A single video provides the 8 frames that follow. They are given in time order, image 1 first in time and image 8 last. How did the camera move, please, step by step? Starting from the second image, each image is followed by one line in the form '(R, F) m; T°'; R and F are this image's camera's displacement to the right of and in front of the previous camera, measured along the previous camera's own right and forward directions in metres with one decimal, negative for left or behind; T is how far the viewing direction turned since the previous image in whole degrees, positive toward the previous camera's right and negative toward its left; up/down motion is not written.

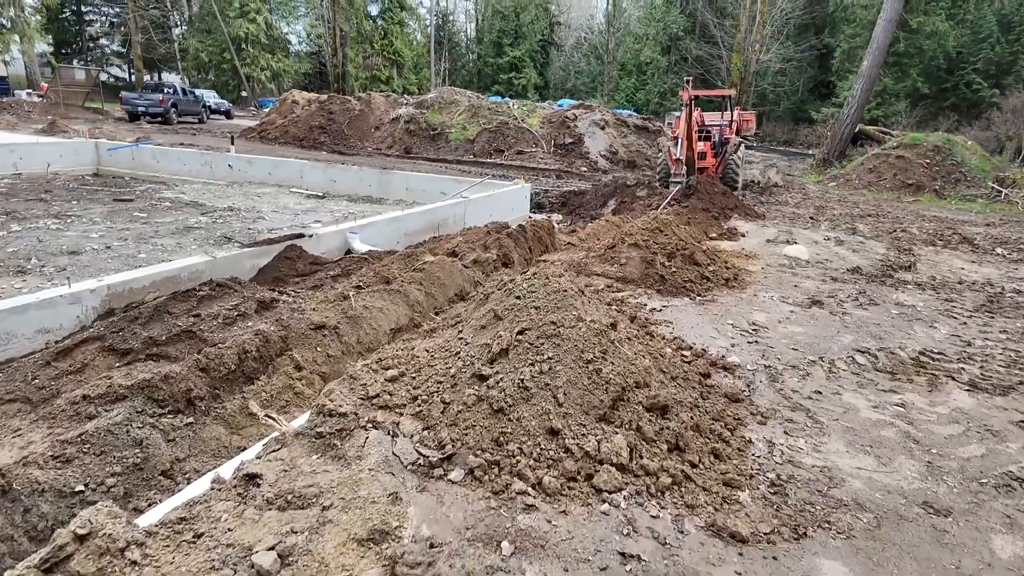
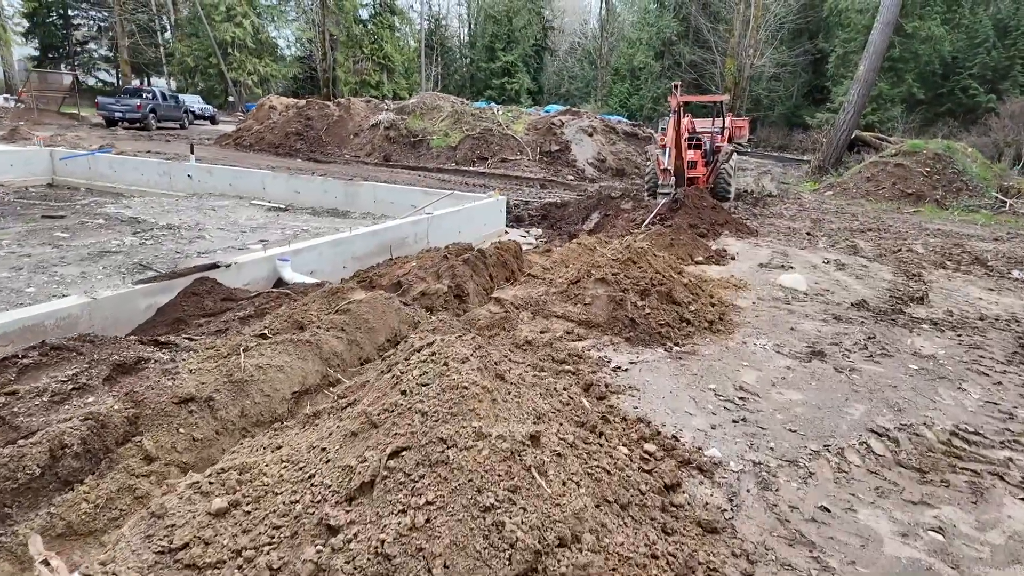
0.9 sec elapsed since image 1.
(+0.4, +0.8) m; 0°
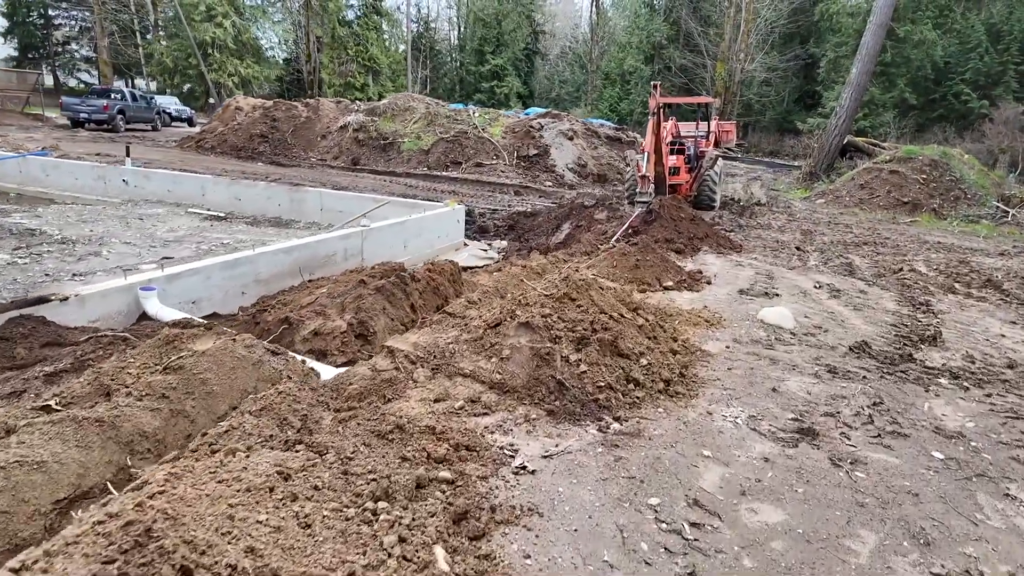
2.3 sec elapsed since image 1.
(+0.6, +1.1) m; +1°
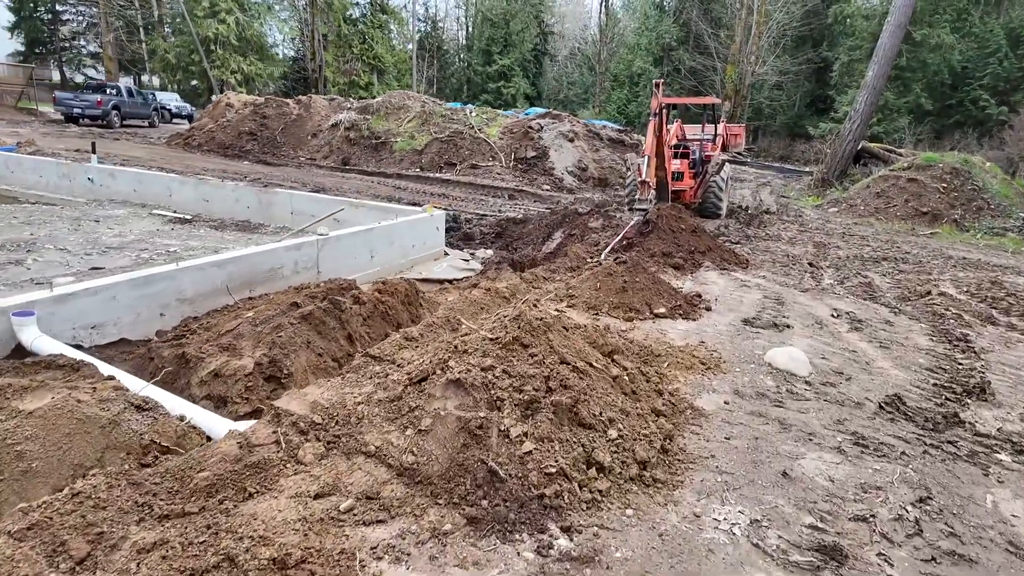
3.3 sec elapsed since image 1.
(+0.3, +0.8) m; -1°
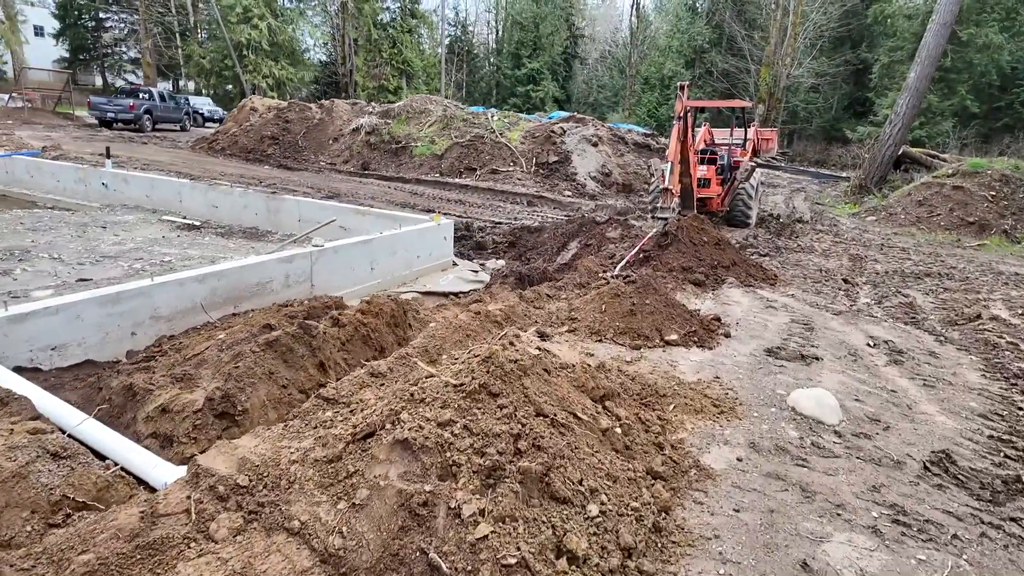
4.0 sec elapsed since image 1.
(+0.2, +0.4) m; -3°
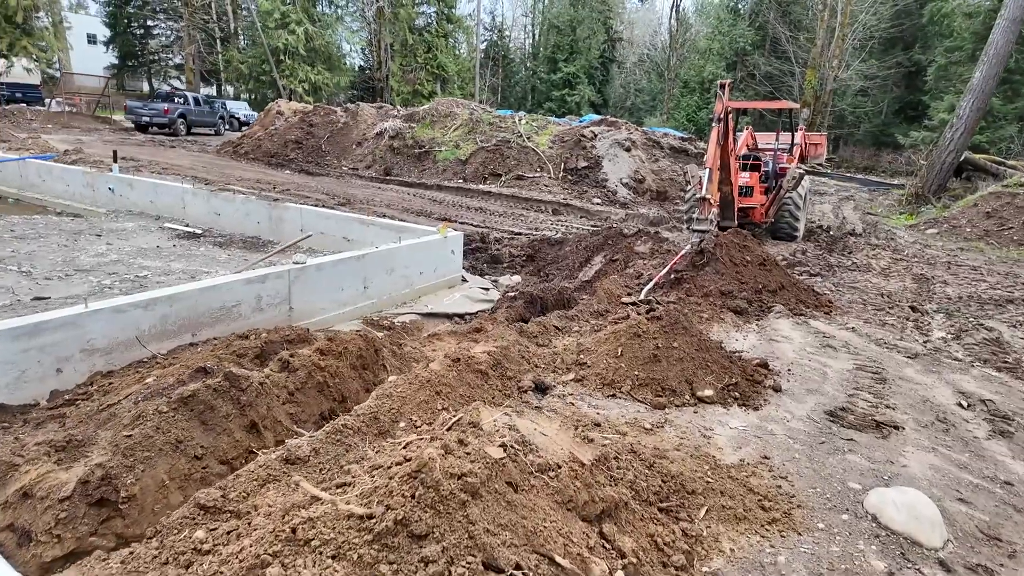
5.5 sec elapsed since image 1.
(+0.2, +0.9) m; -3°
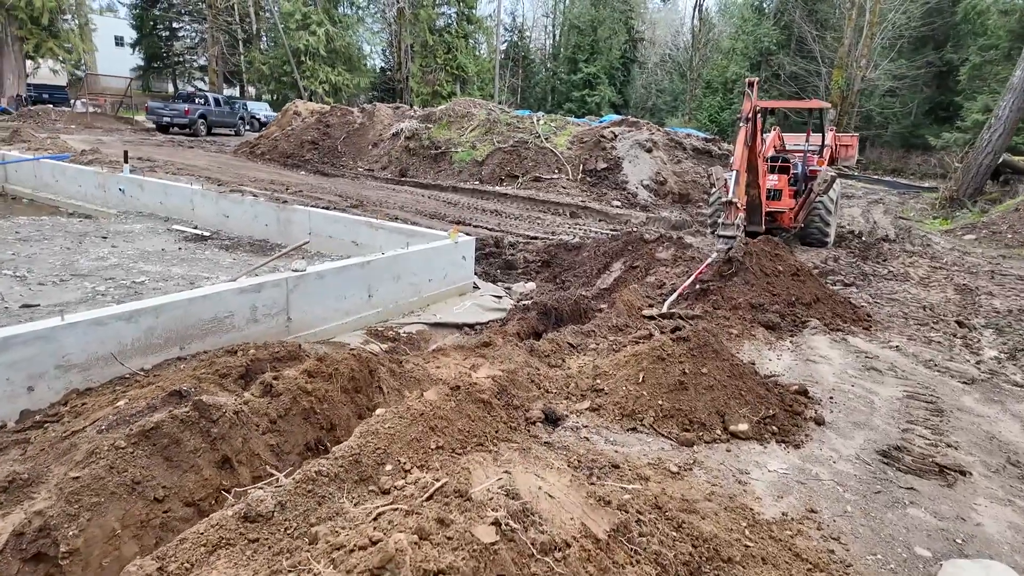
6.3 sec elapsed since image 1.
(+0.1, +0.4) m; -2°
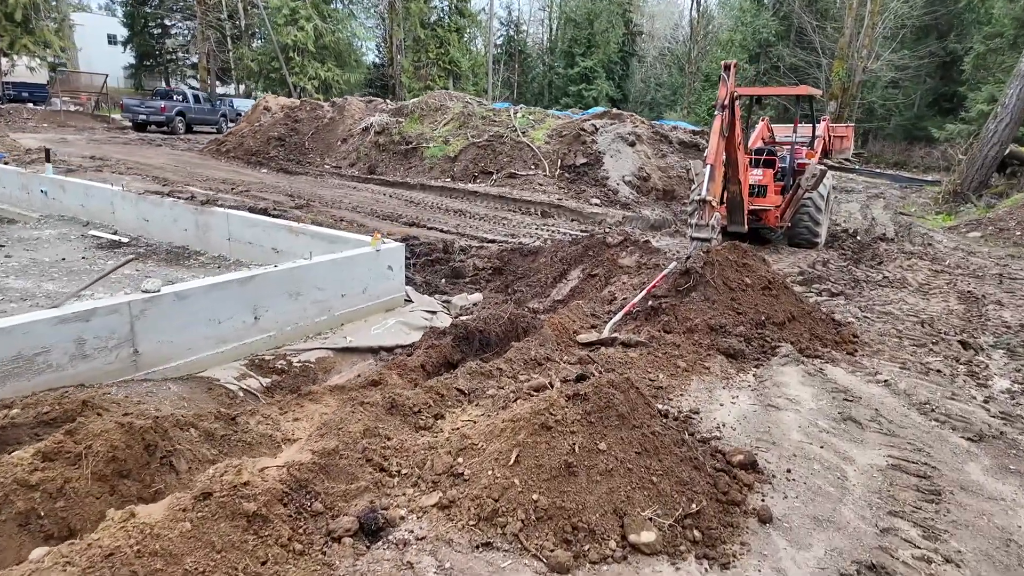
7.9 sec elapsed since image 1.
(+0.7, +1.0) m; 0°
